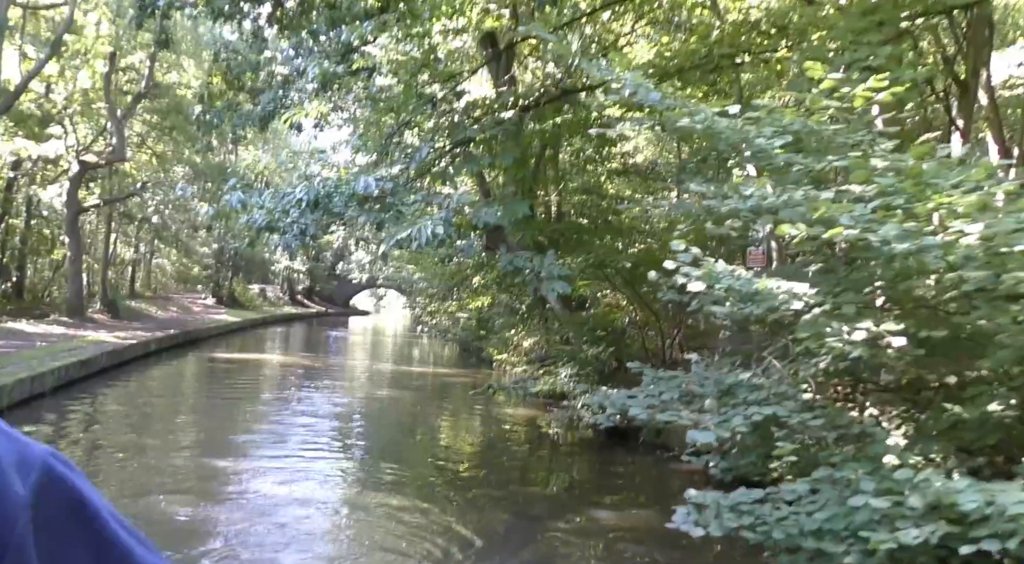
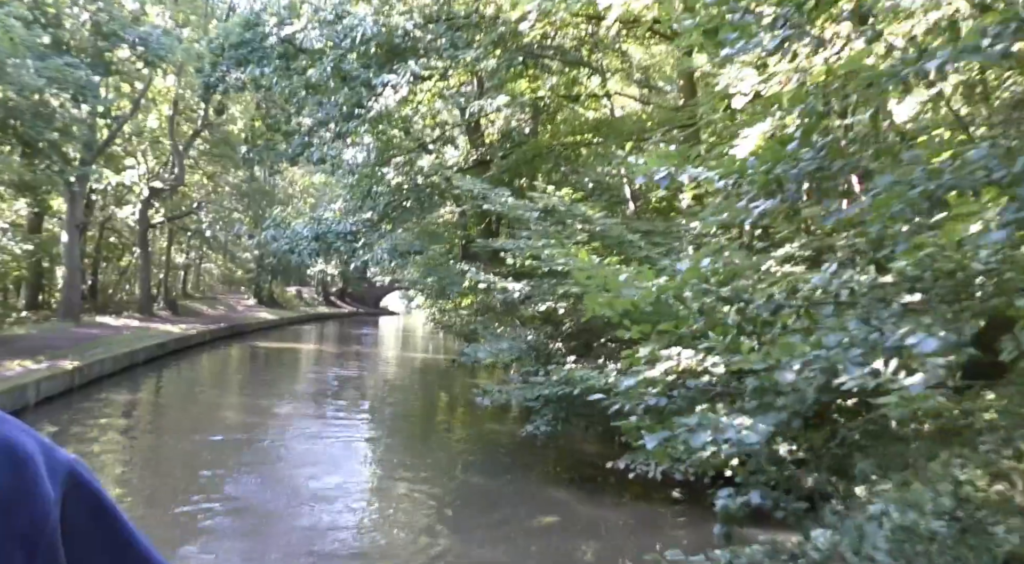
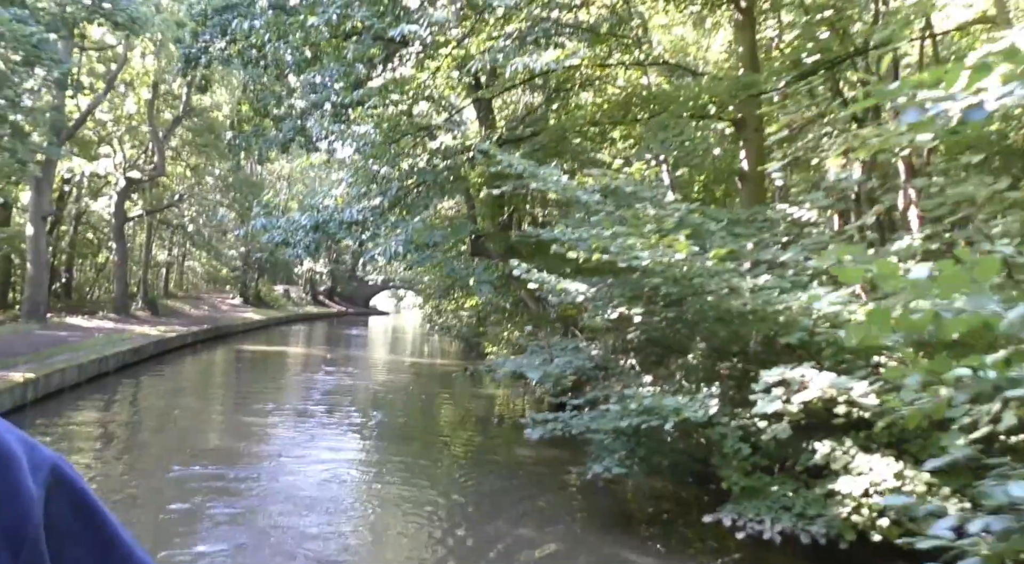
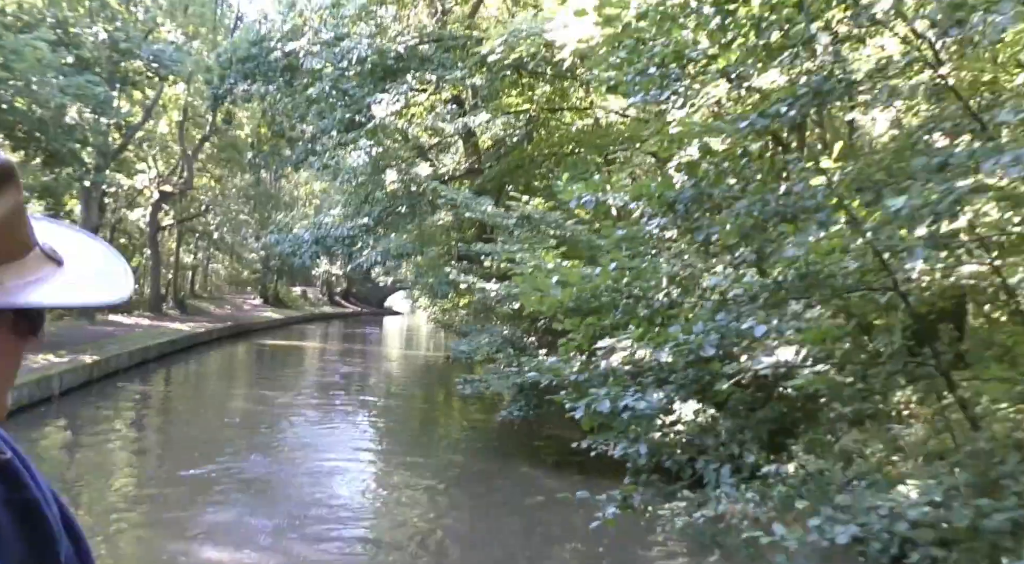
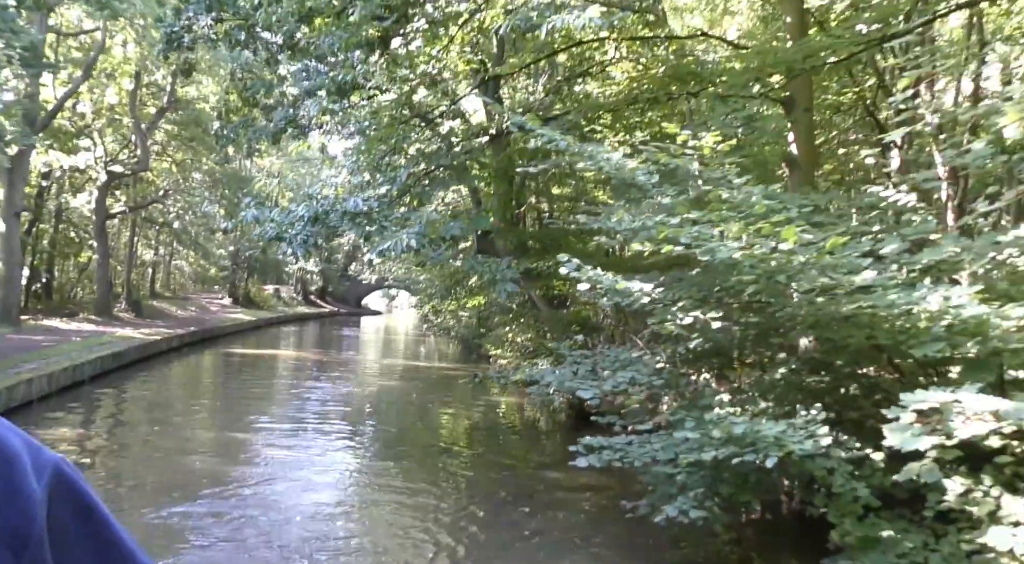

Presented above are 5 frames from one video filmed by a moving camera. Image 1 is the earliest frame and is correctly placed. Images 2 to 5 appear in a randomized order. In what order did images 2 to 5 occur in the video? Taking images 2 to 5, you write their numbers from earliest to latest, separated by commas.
5, 3, 2, 4
